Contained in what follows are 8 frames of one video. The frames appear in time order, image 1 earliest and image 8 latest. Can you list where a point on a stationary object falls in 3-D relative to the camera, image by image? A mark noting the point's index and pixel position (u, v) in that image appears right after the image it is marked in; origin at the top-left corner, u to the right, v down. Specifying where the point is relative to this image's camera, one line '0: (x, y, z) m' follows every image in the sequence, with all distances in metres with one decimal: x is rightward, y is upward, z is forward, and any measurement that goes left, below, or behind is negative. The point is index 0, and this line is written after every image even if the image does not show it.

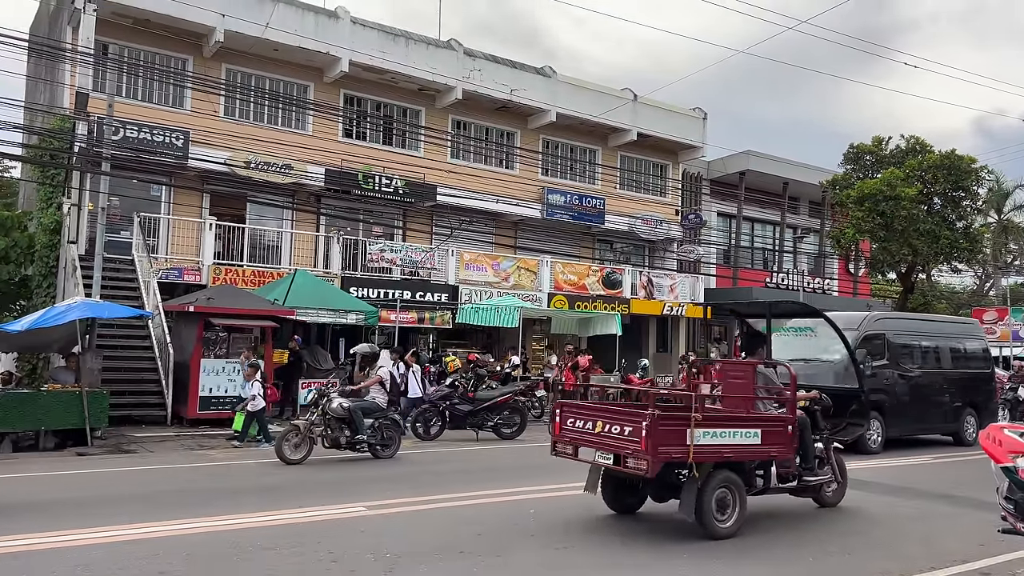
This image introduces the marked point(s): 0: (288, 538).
0: (-1.6, -1.7, +5.7) m
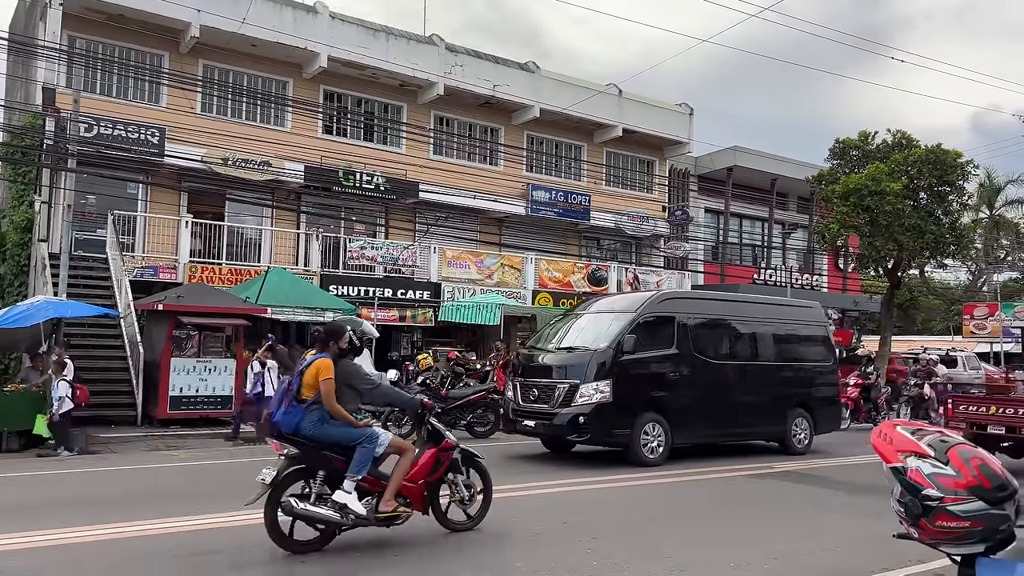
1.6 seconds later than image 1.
0: (-1.9, -1.7, +5.5) m
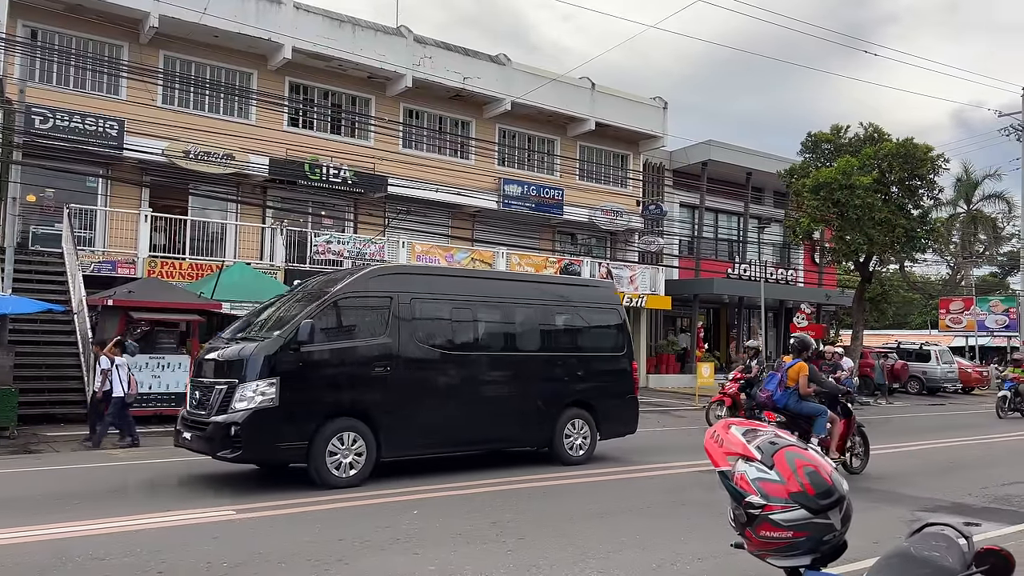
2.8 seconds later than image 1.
0: (-2.5, -1.7, +5.3) m
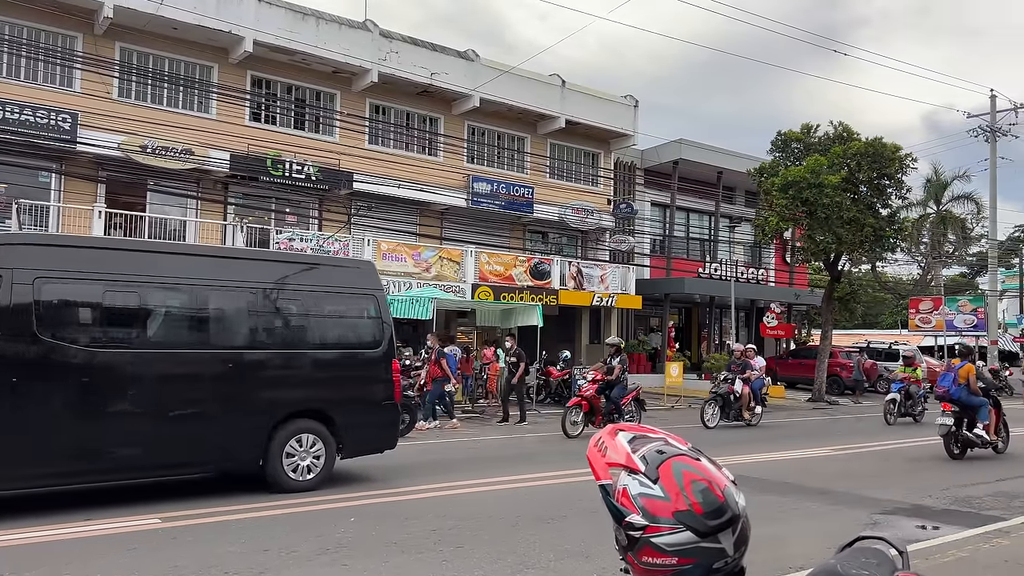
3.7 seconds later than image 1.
0: (-2.9, -1.6, +4.9) m
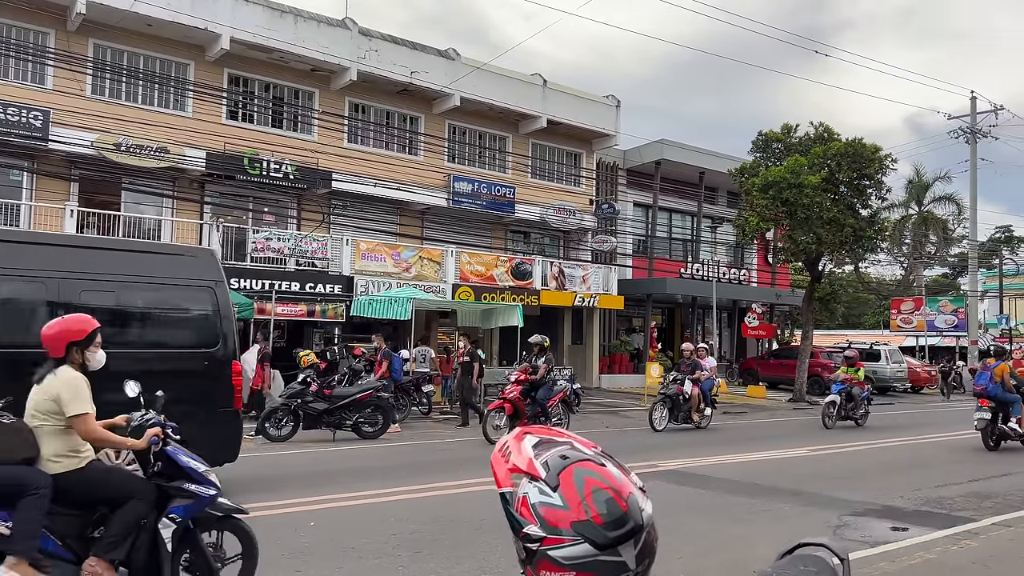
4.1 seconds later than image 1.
0: (-3.1, -1.6, +4.8) m
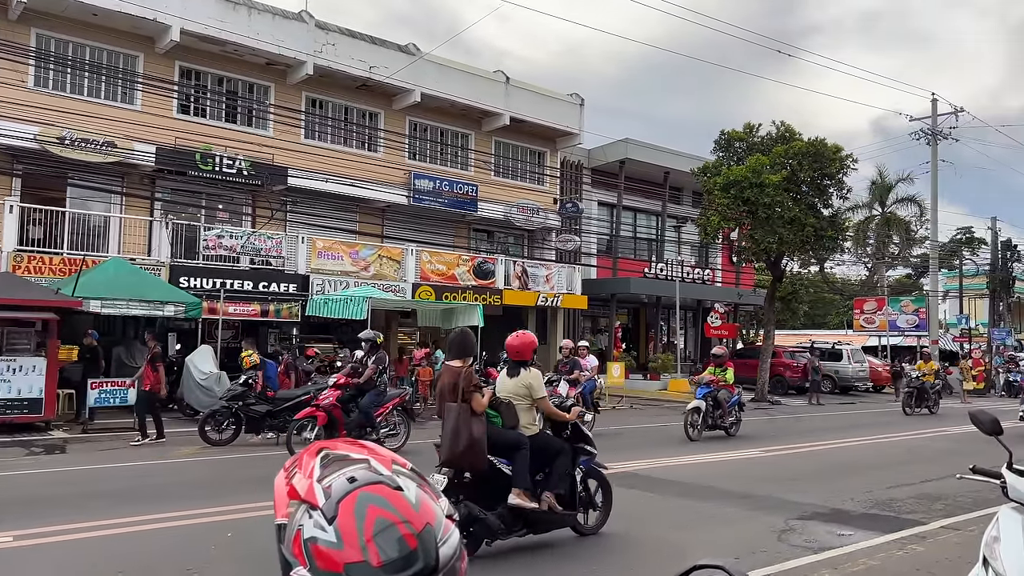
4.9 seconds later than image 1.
0: (-3.5, -1.6, +4.4) m
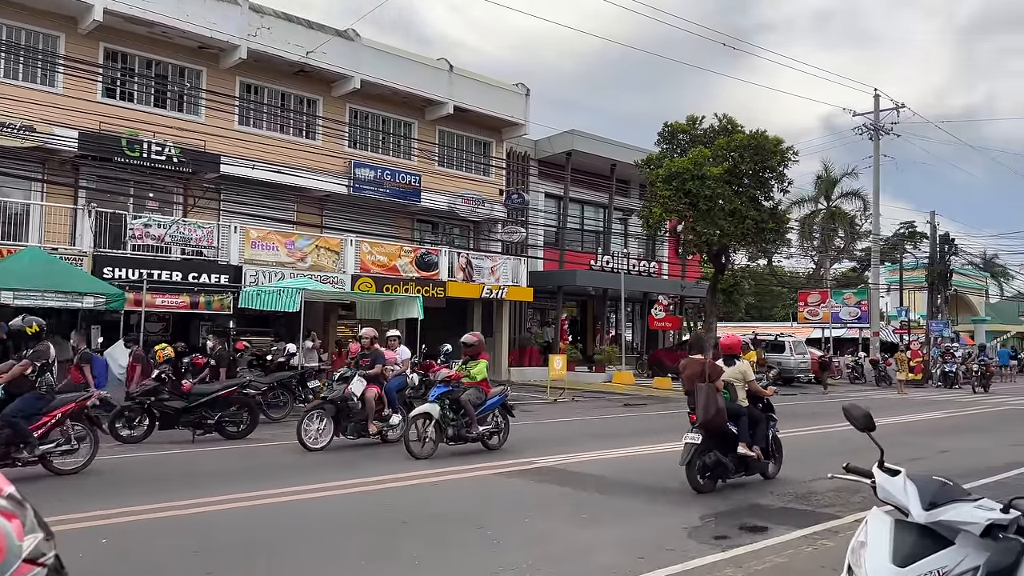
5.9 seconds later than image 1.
0: (-4.1, -1.5, +3.9) m
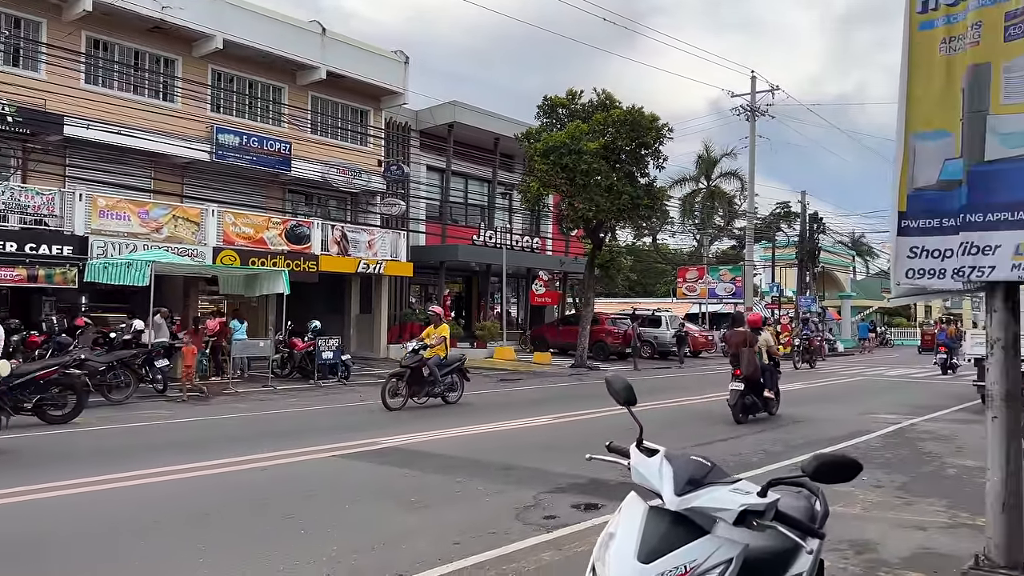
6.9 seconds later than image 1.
0: (-5.0, -1.4, +2.9) m
